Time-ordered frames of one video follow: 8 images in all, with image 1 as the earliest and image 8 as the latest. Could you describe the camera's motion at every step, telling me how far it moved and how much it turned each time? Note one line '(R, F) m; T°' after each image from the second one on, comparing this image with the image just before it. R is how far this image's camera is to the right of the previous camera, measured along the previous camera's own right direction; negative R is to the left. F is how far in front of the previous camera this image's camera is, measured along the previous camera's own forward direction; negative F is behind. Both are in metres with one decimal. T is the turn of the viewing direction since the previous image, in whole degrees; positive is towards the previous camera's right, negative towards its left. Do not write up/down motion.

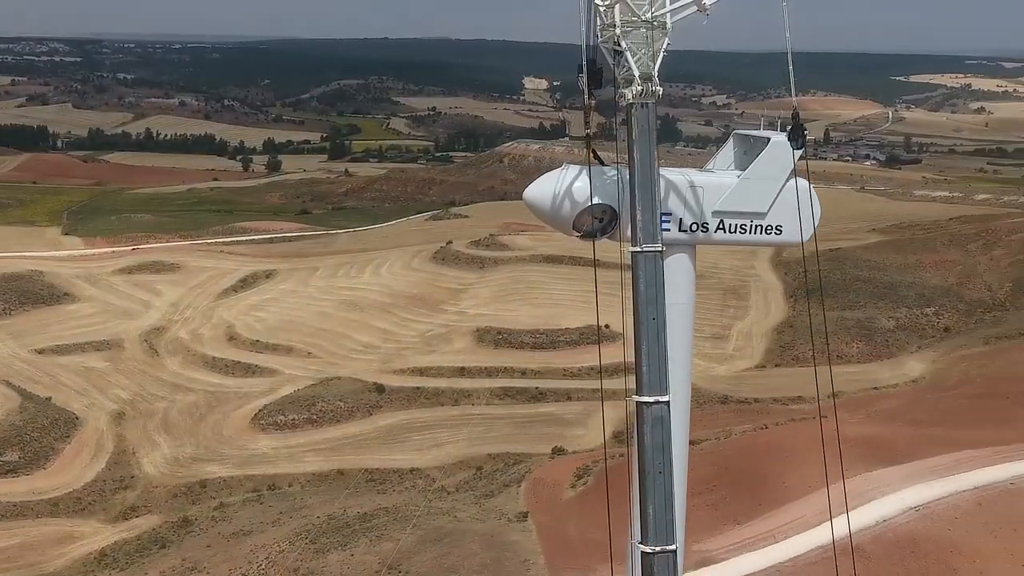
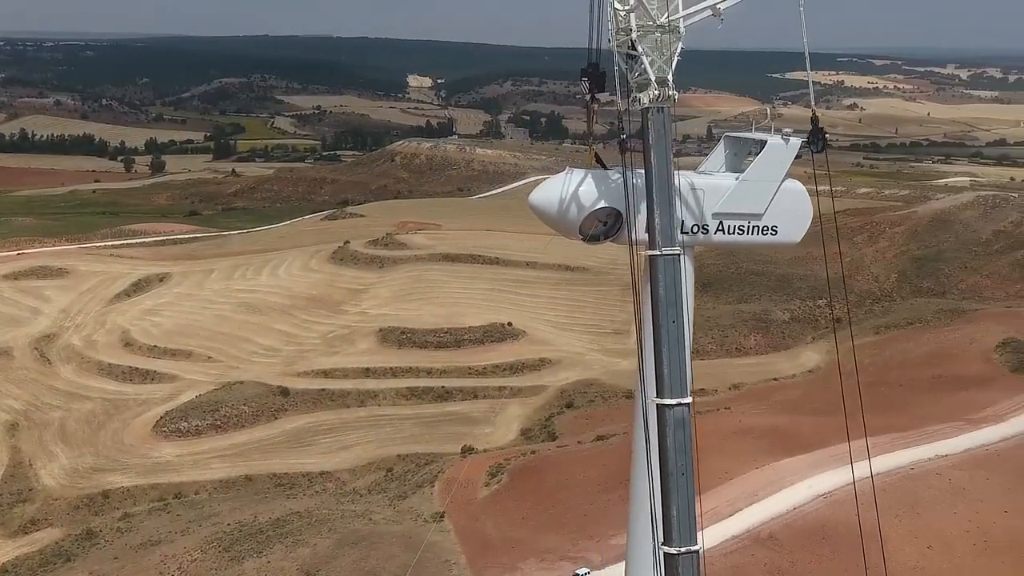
(-0.4, 0.0) m; +5°
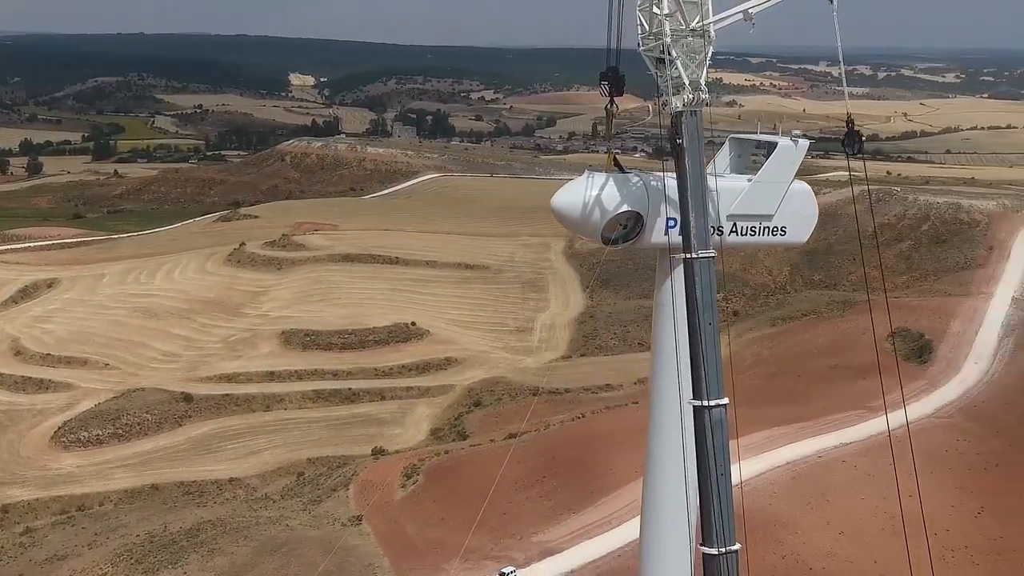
(-0.5, 0.0) m; +5°
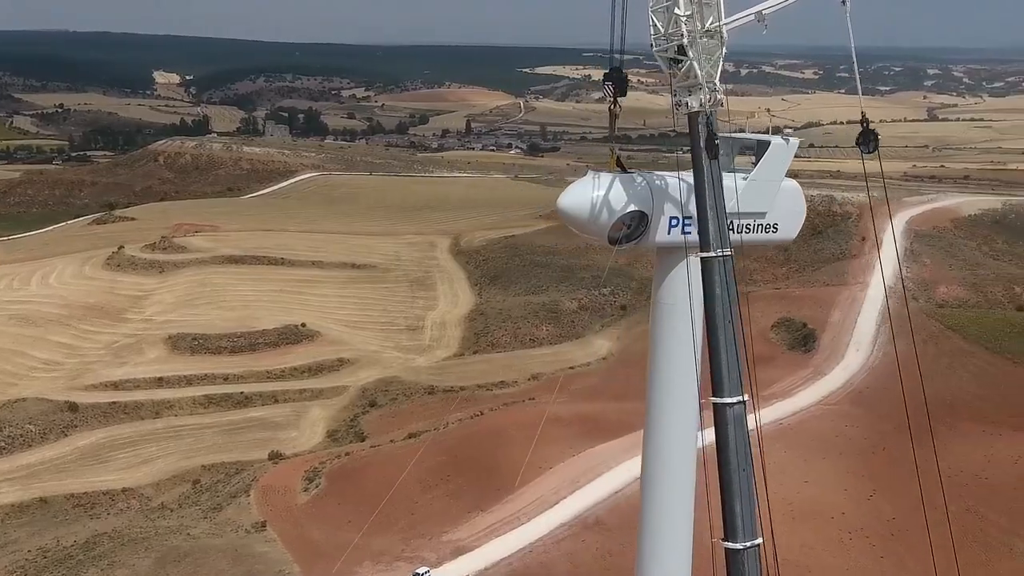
(-0.5, 0.0) m; +6°
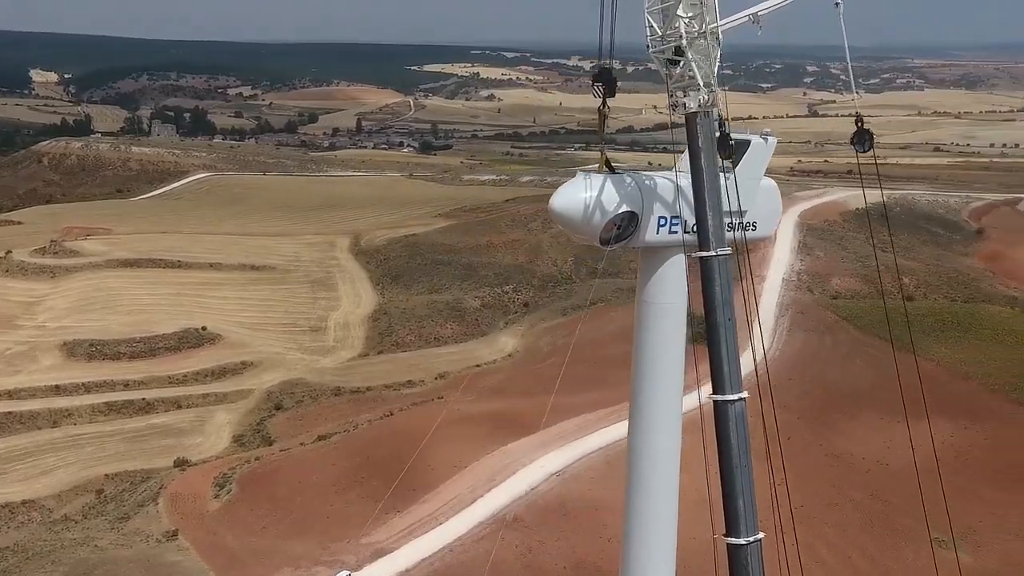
(-0.3, 0.0) m; +5°
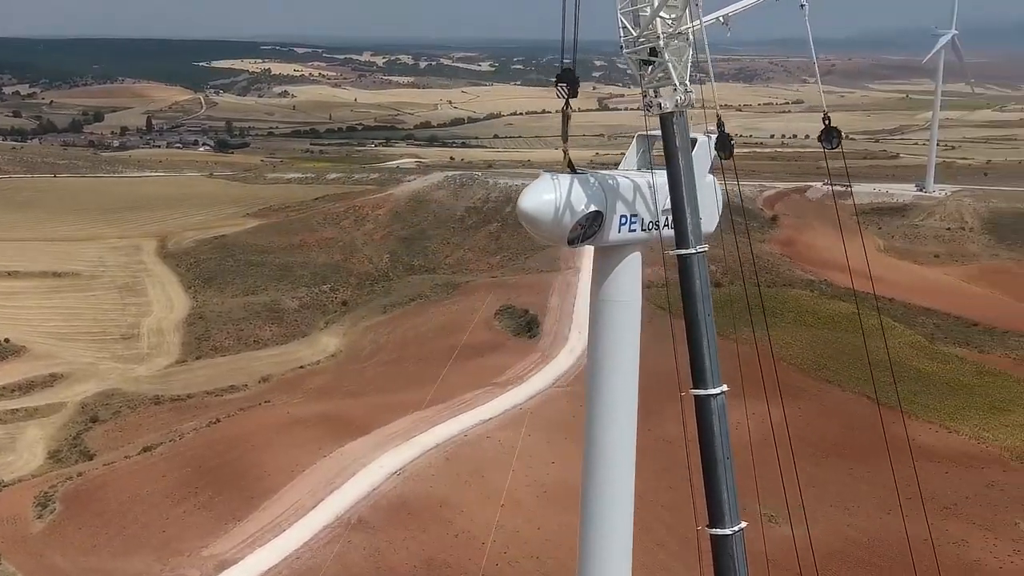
(-0.6, +0.1) m; +9°
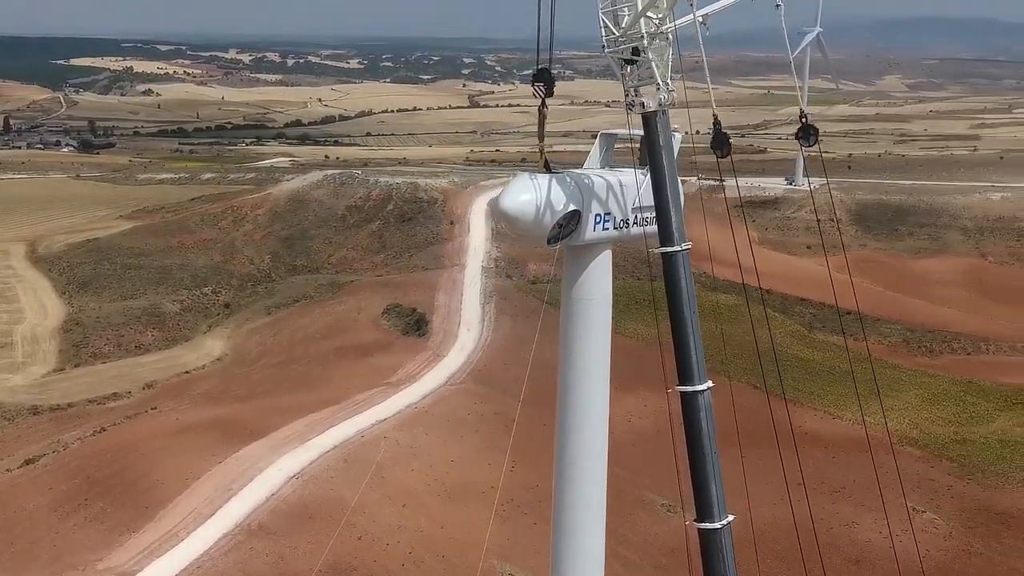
(-0.4, 0.0) m; +6°
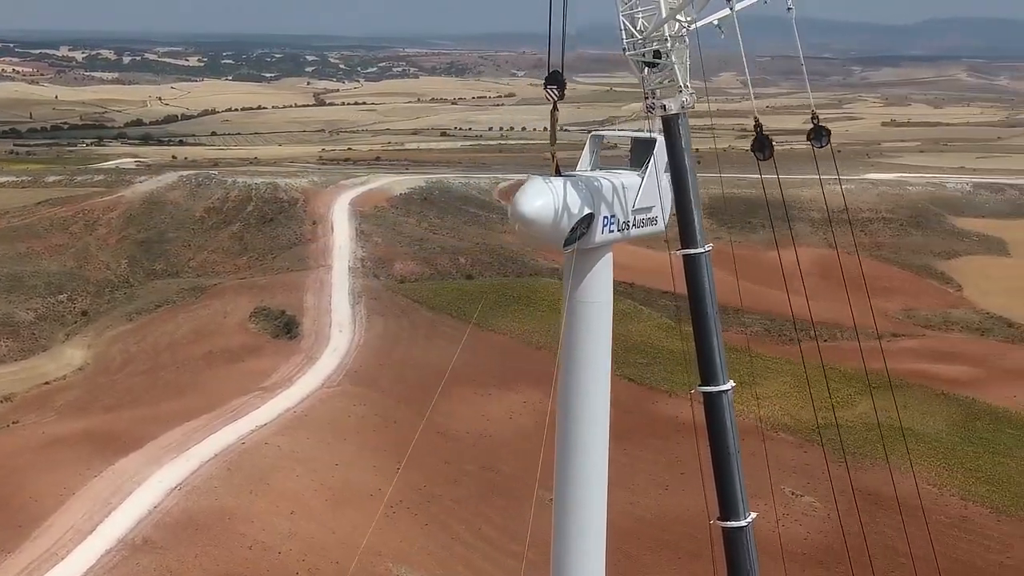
(-0.6, +0.1) m; +7°
